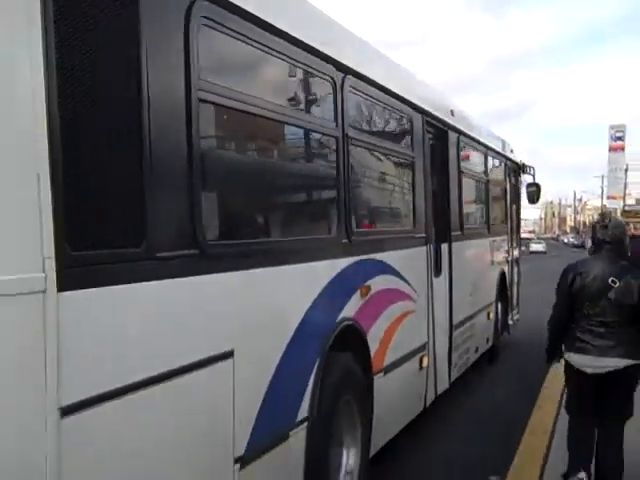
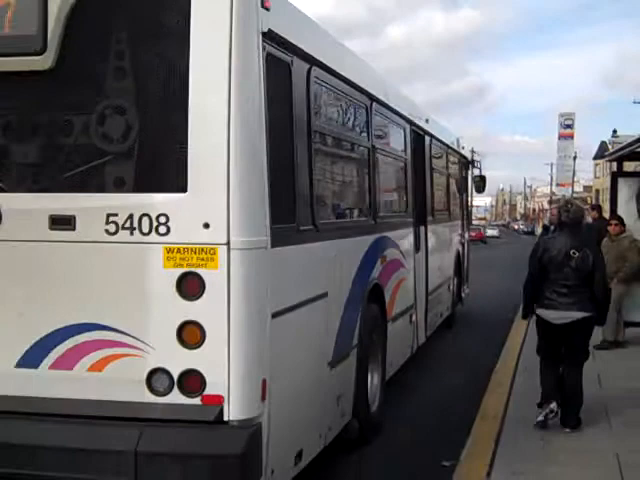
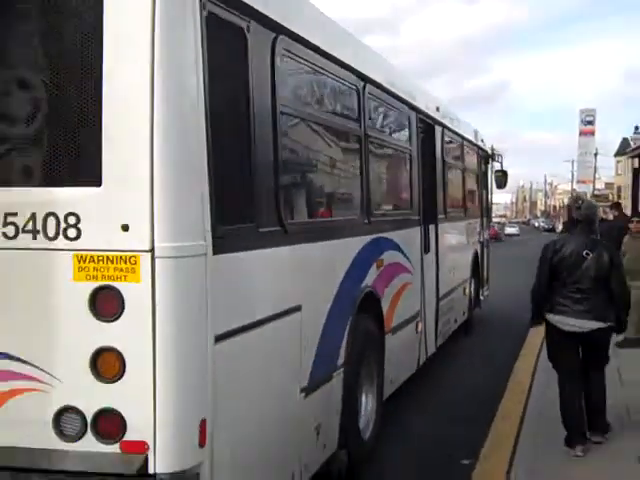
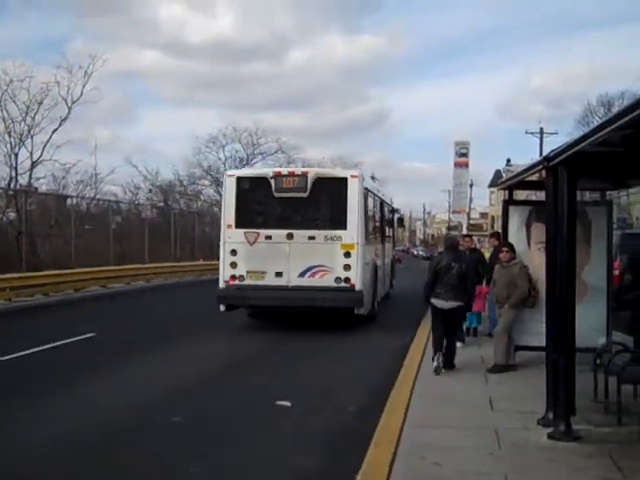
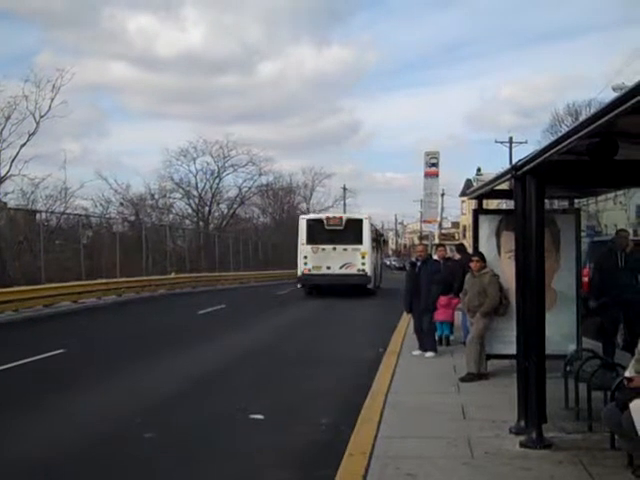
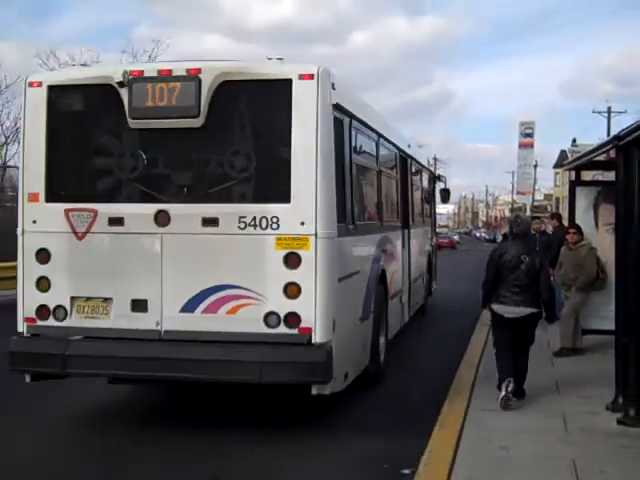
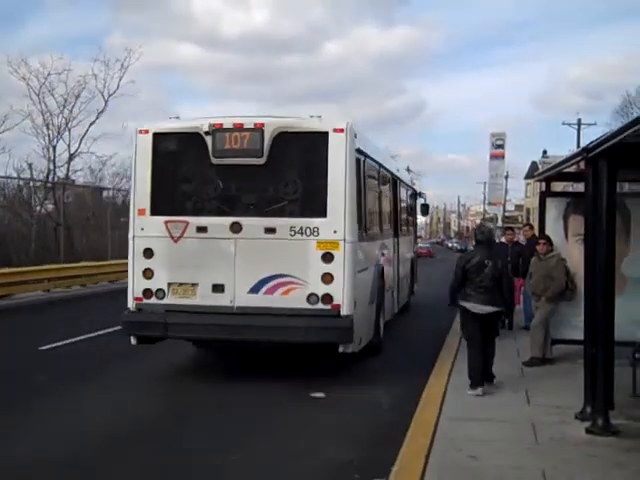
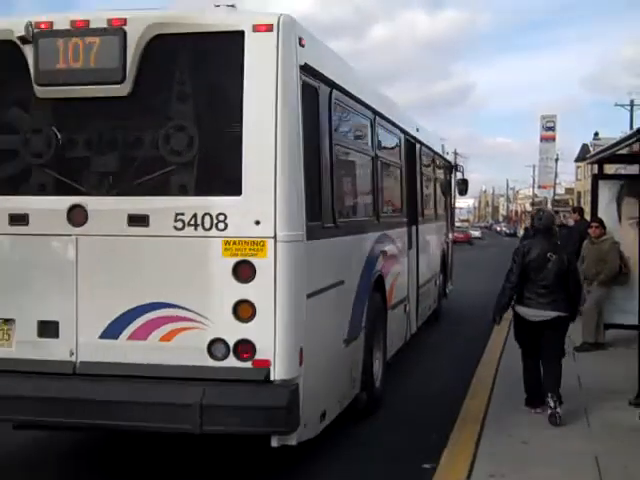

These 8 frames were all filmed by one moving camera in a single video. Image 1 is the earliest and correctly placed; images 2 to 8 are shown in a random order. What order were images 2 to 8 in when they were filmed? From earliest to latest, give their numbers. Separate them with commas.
3, 2, 8, 6, 7, 4, 5
